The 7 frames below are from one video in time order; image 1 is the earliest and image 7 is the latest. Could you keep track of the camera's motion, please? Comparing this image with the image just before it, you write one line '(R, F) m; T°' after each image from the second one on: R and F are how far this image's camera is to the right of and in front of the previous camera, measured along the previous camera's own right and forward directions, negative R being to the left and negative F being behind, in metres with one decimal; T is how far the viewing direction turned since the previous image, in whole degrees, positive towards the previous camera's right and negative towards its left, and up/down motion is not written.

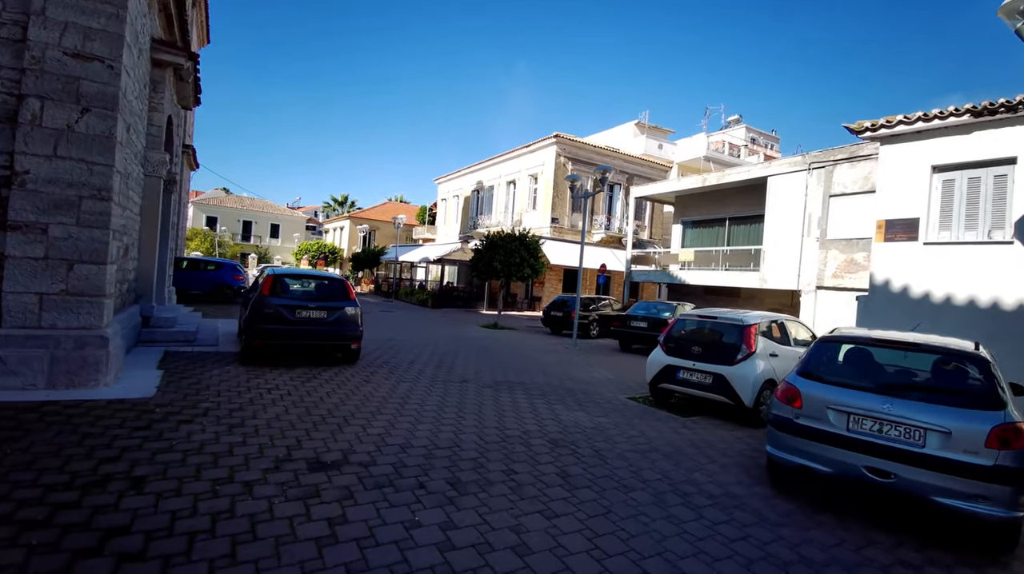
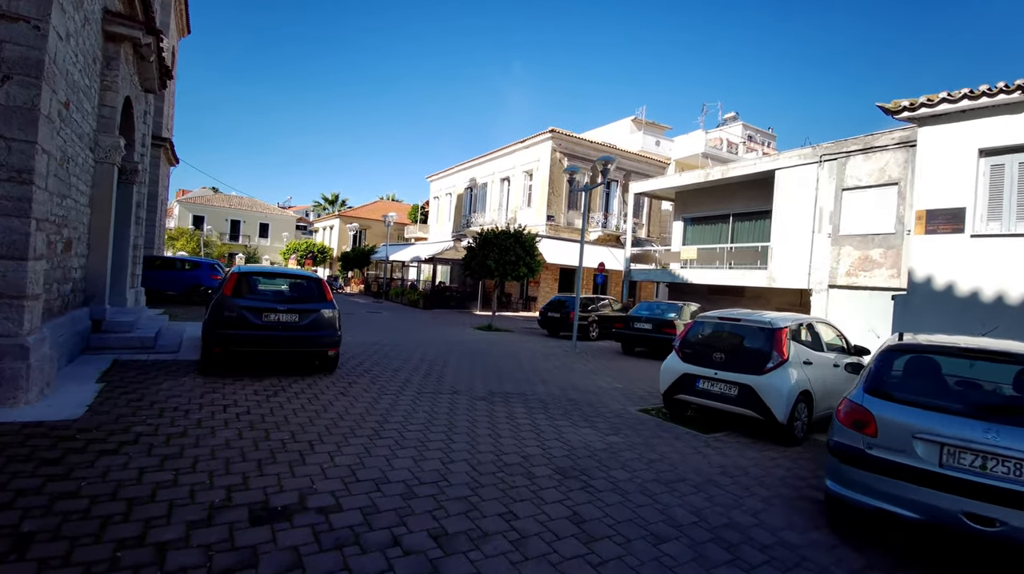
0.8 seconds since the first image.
(0.0, +0.9) m; +1°
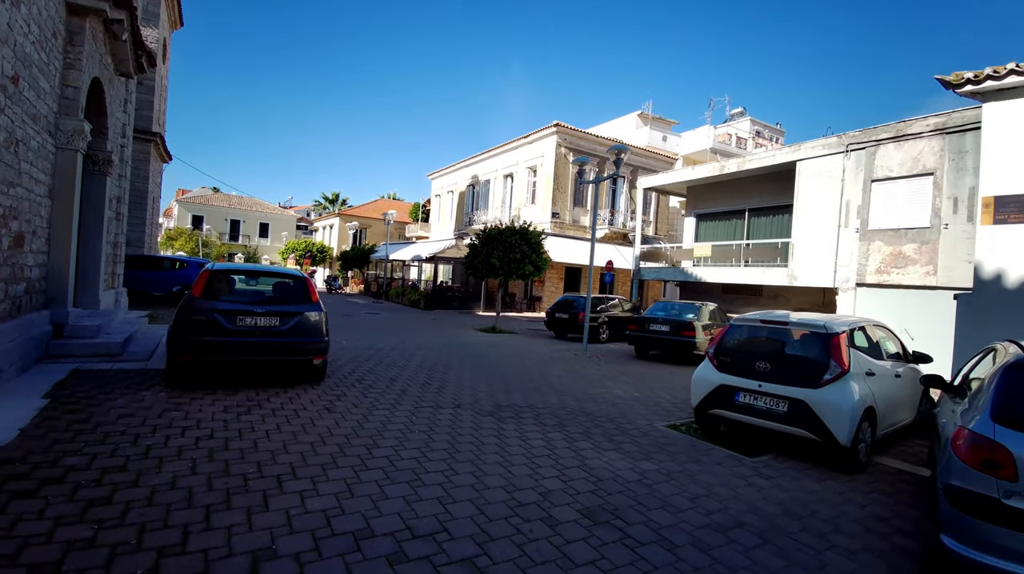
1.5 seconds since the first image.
(-0.1, +0.9) m; 0°
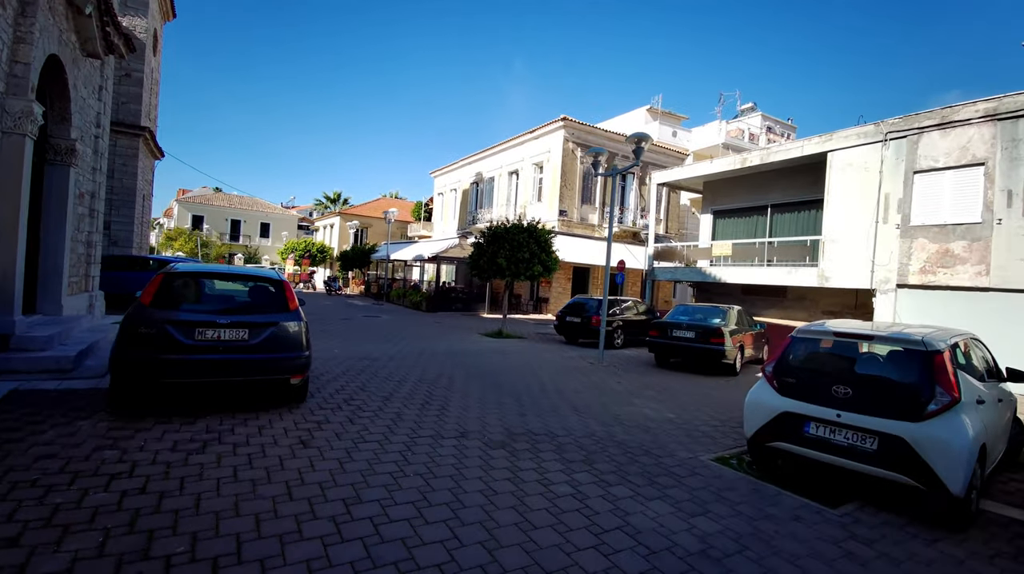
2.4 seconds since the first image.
(-0.1, +1.0) m; 0°
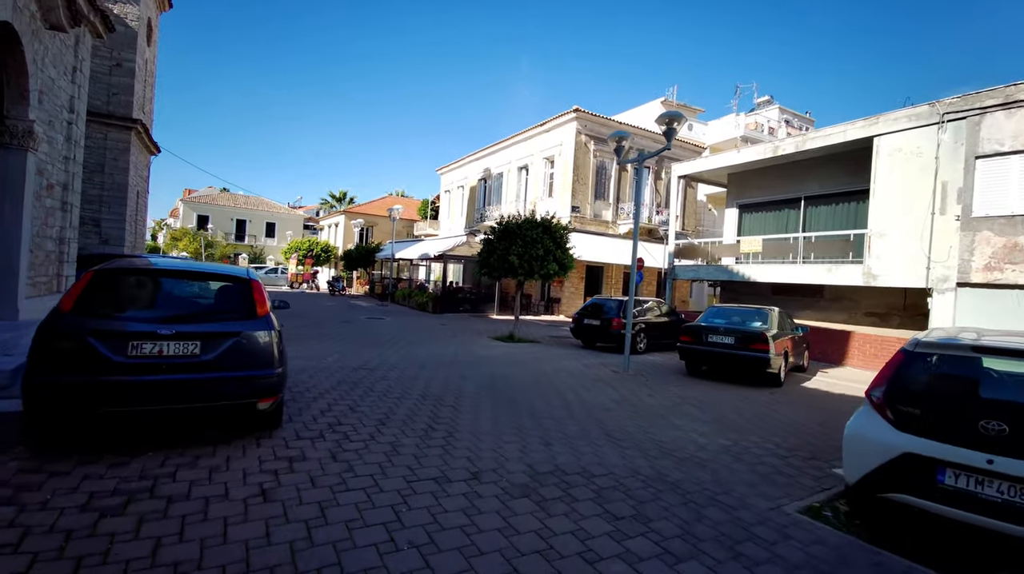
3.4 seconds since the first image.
(-0.2, +1.1) m; -1°
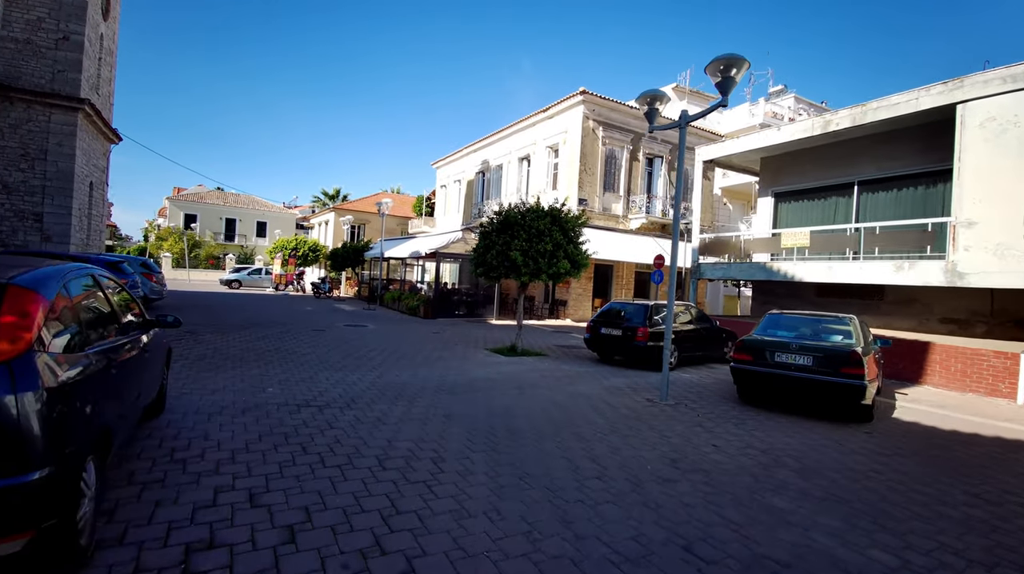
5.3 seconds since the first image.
(0.0, +2.2) m; 0°
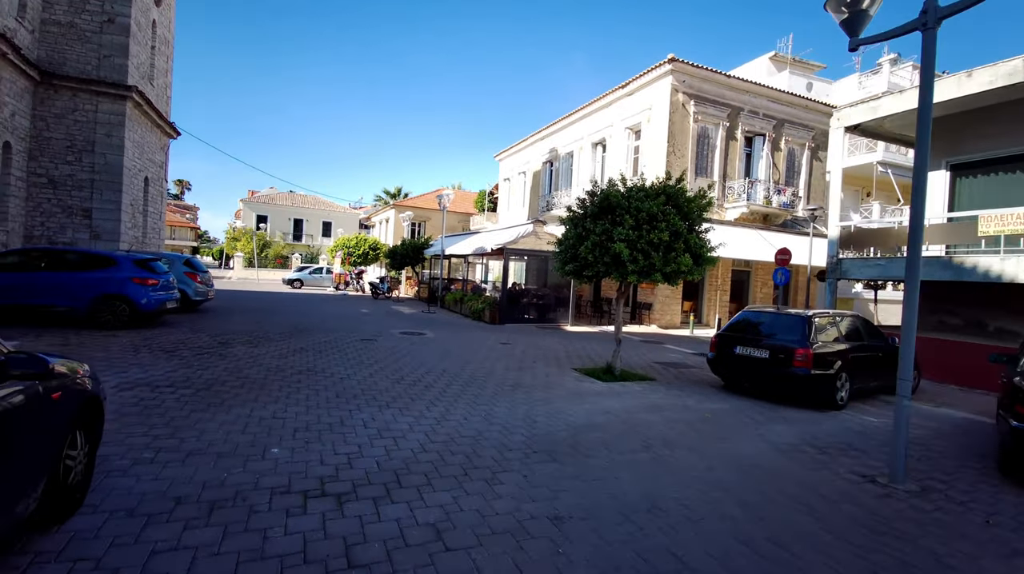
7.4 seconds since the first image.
(-0.7, +2.4) m; -7°
